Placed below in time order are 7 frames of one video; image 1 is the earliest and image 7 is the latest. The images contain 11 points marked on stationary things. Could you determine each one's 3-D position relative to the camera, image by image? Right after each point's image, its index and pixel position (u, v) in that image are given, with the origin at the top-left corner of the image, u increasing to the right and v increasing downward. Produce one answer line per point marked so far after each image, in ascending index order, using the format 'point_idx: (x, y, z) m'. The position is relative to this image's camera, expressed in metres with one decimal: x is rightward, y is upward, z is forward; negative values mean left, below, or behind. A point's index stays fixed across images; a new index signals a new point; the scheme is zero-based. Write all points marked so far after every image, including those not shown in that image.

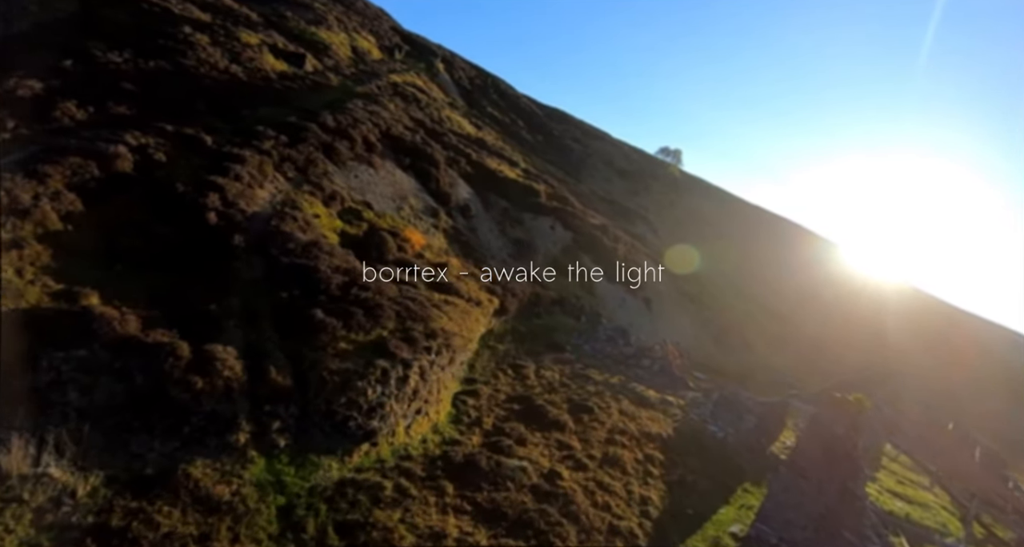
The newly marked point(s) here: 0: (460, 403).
0: (-1.9, -4.7, +19.1) m
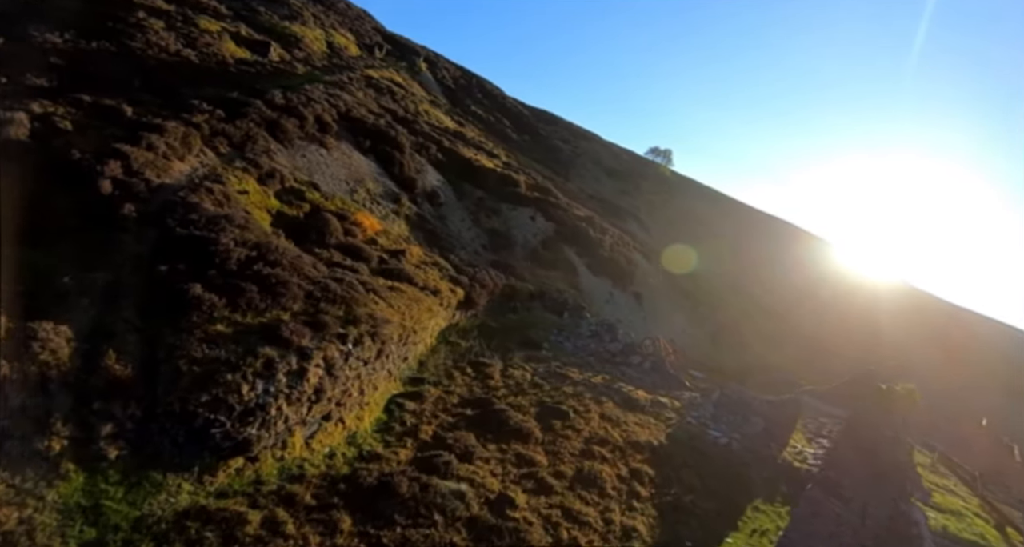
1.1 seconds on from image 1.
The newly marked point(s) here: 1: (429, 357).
0: (-3.4, -3.8, +14.9) m
1: (-3.0, -3.0, +18.7) m
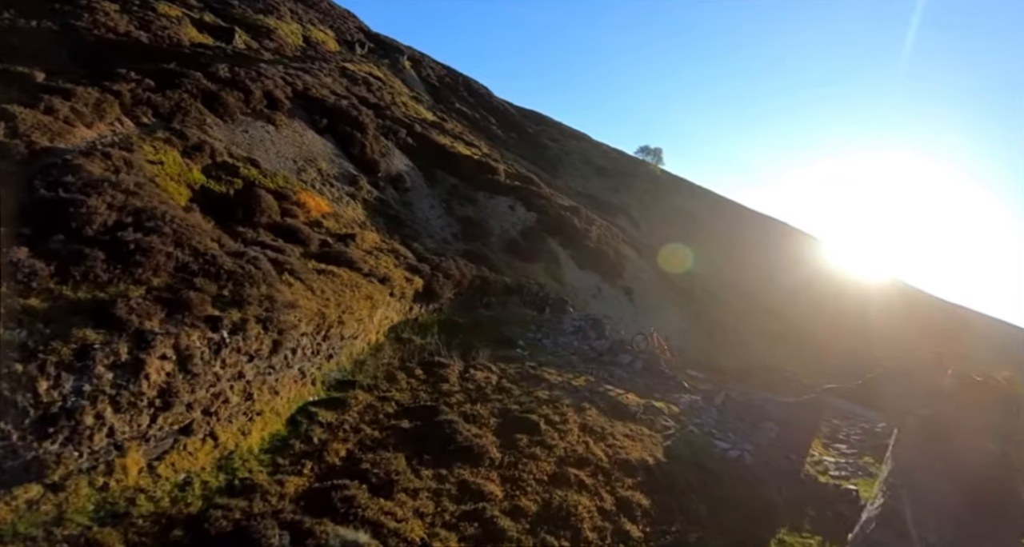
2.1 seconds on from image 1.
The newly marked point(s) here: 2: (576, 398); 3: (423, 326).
0: (-4.5, -3.1, +11.2) m
1: (-4.1, -2.3, +15.0) m
2: (+1.9, -3.5, +15.2) m
3: (-3.2, -1.9, +18.9) m
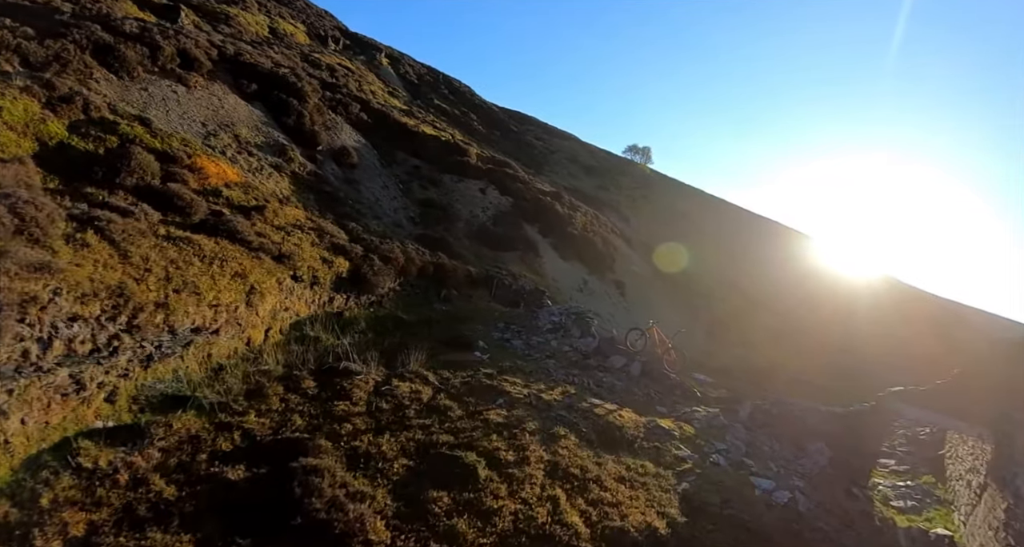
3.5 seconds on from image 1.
0: (-5.6, -2.3, +6.2) m
1: (-5.3, -1.7, +10.0) m
2: (+0.7, -2.8, +10.3) m
3: (-4.5, -1.3, +14.0) m
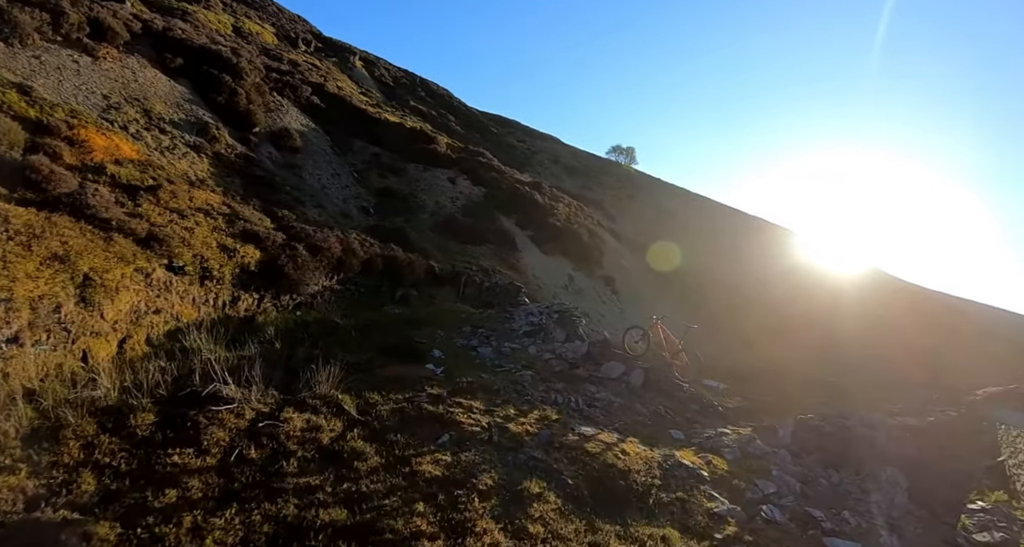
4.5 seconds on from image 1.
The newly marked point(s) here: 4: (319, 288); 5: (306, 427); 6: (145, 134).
0: (-6.2, -2.0, +2.6) m
1: (-6.0, -1.4, +6.5) m
2: (0.0, -2.4, +6.9) m
3: (-5.3, -1.1, +10.5) m
4: (-4.8, -0.4, +13.2) m
5: (-2.7, -2.0, +7.0) m
6: (-11.4, +4.3, +16.3) m
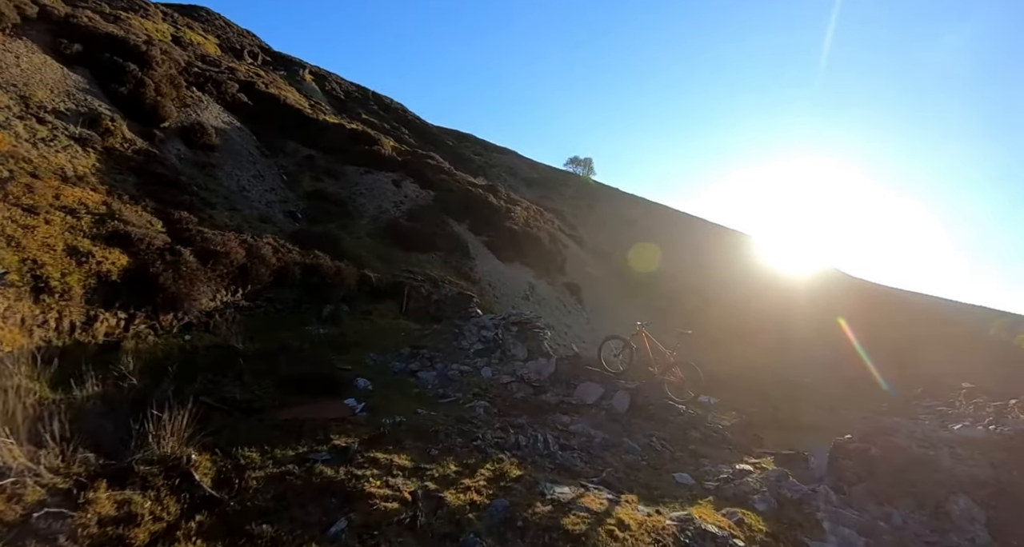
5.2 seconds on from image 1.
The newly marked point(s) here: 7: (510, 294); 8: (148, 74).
0: (-6.4, -1.9, -0.2) m
1: (-6.5, -1.5, +3.7) m
2: (-0.5, -2.3, +4.5) m
3: (-6.1, -1.3, +7.7) m
4: (-5.8, -0.6, +10.5) m
5: (-3.2, -2.0, +4.4) m
6: (-12.8, +3.8, +13.2) m
7: (0.0, -0.8, +18.7) m
8: (-13.7, +7.5, +19.7) m
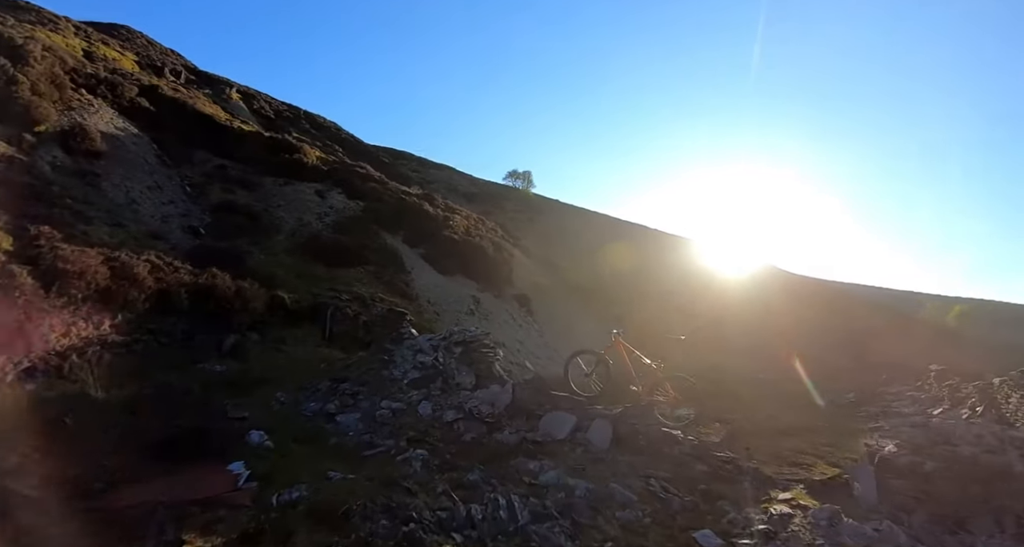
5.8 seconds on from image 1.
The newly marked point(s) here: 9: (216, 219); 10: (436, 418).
0: (-6.1, -2.0, -2.6) m
1: (-6.6, -1.7, +1.3) m
2: (-0.7, -2.3, +2.7) m
3: (-6.7, -1.6, +5.3) m
4: (-6.7, -1.0, +8.1) m
5: (-3.4, -2.1, +2.3) m
6: (-14.2, +2.9, +10.2) m
7: (-1.8, -1.2, +17.0) m
8: (-15.9, +6.4, +16.7) m
9: (-9.0, +1.7, +16.0) m
10: (-1.0, -2.0, +7.0) m
